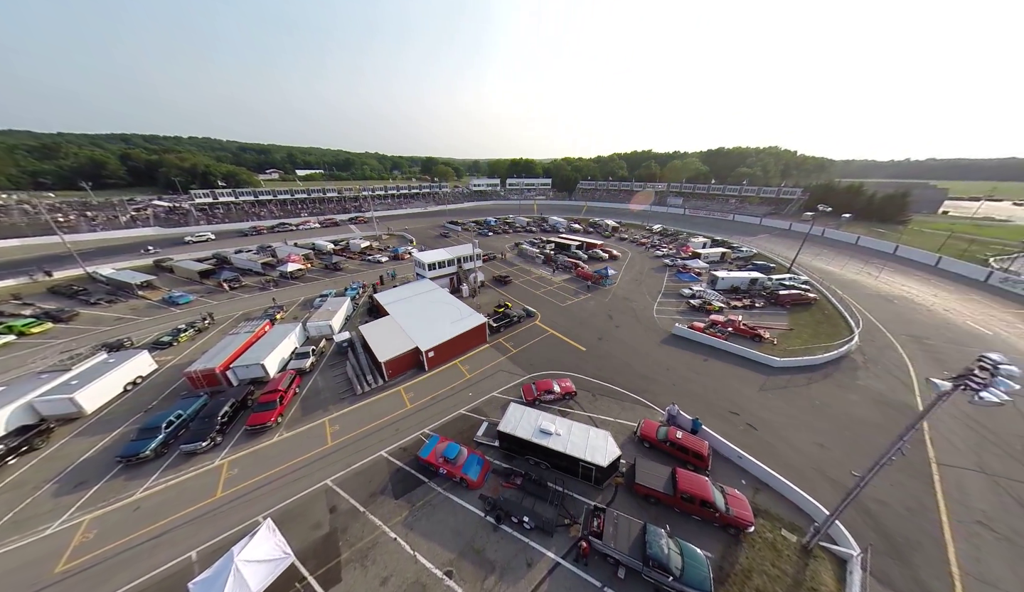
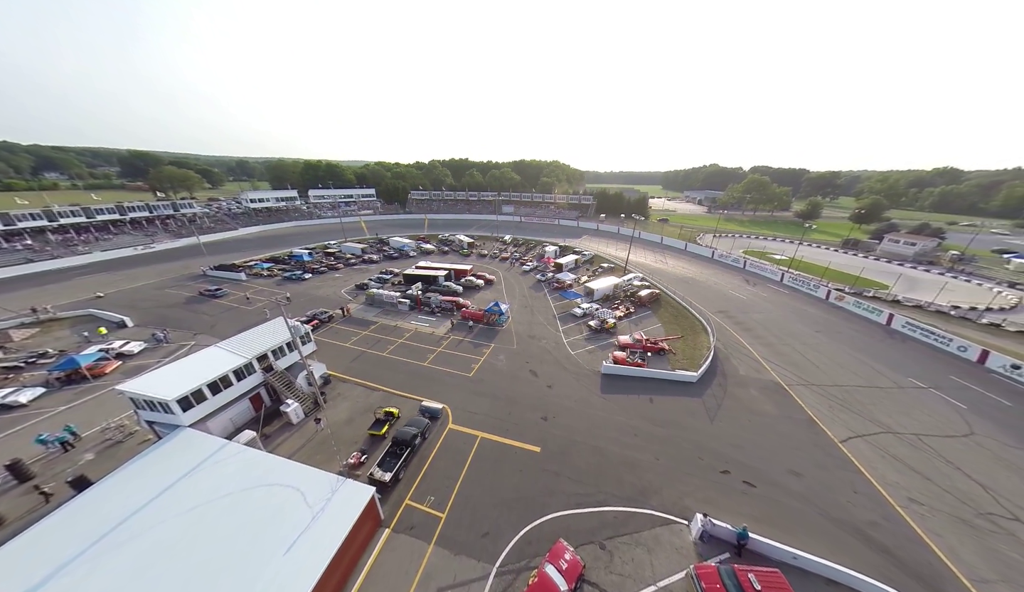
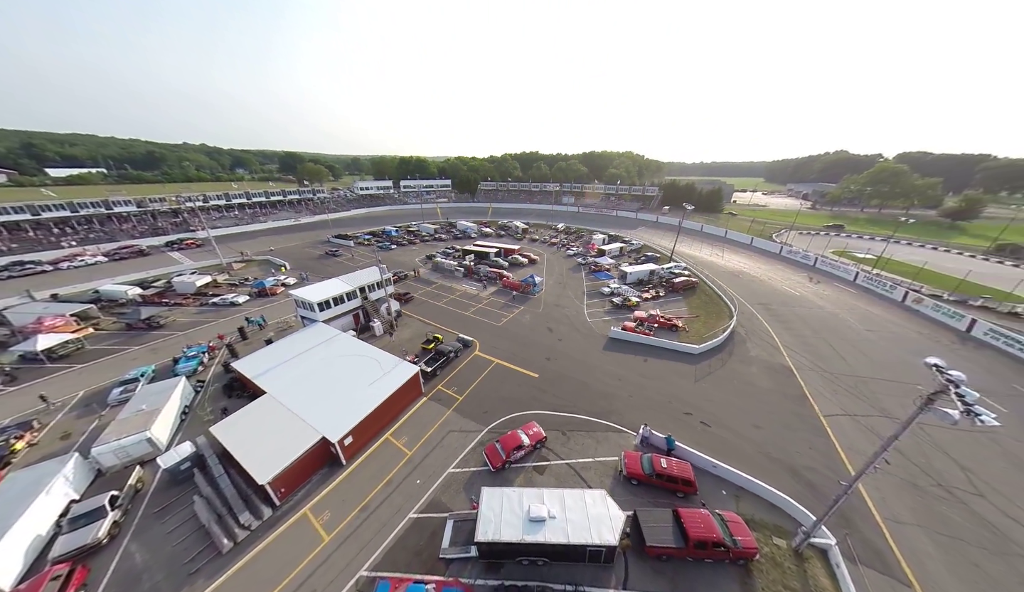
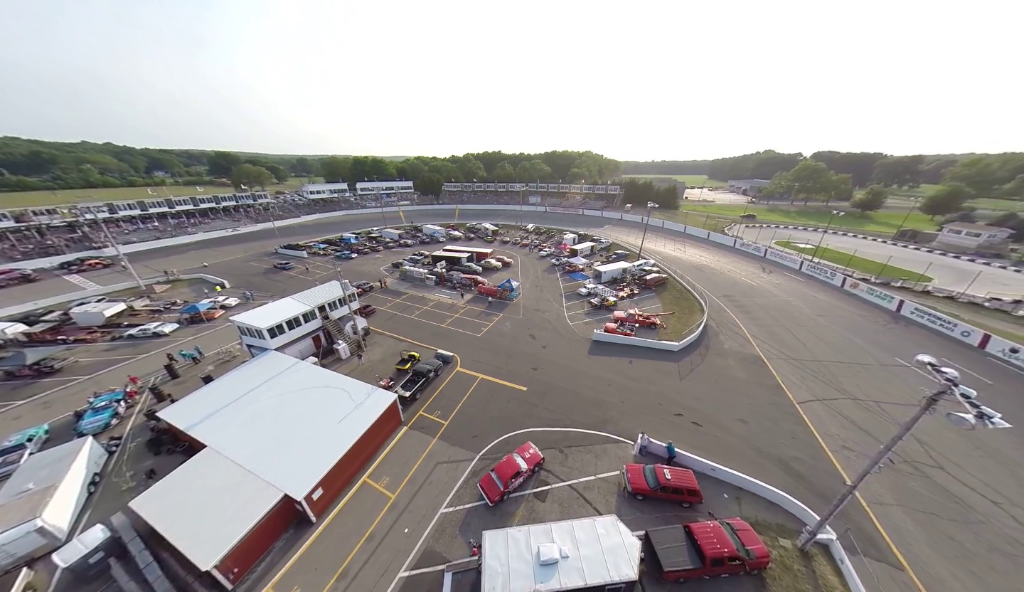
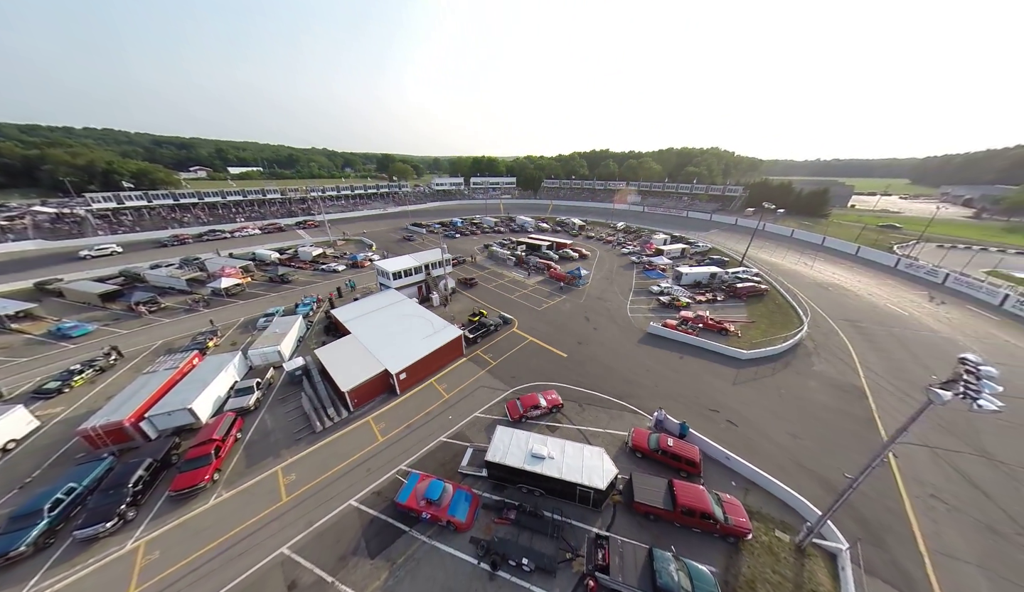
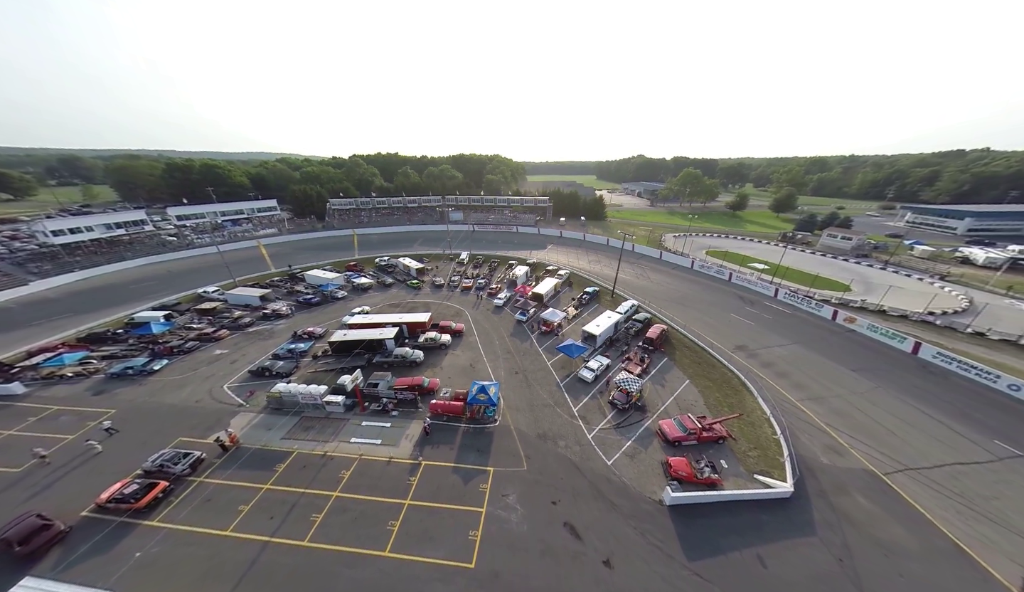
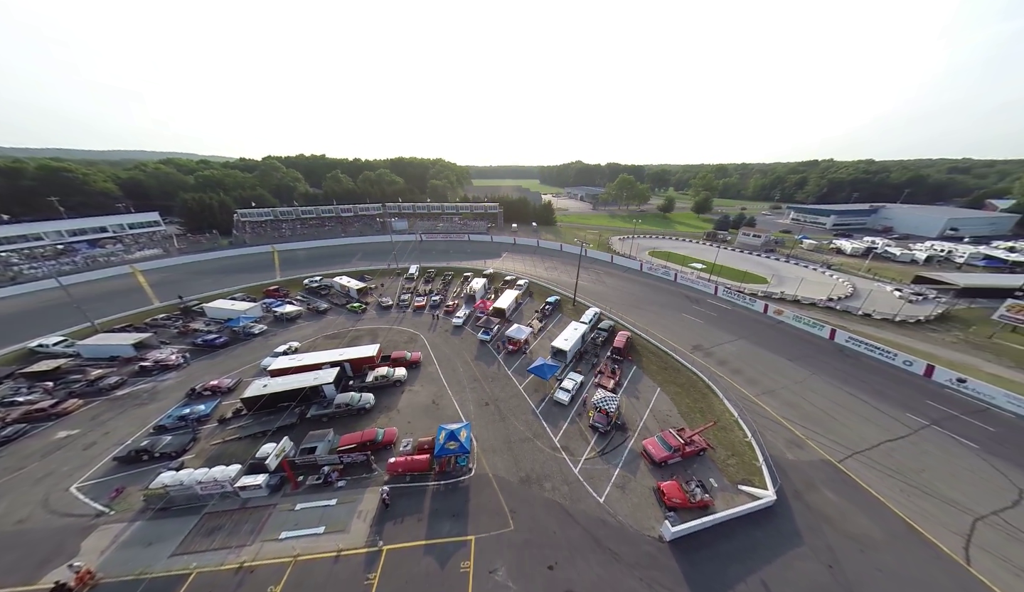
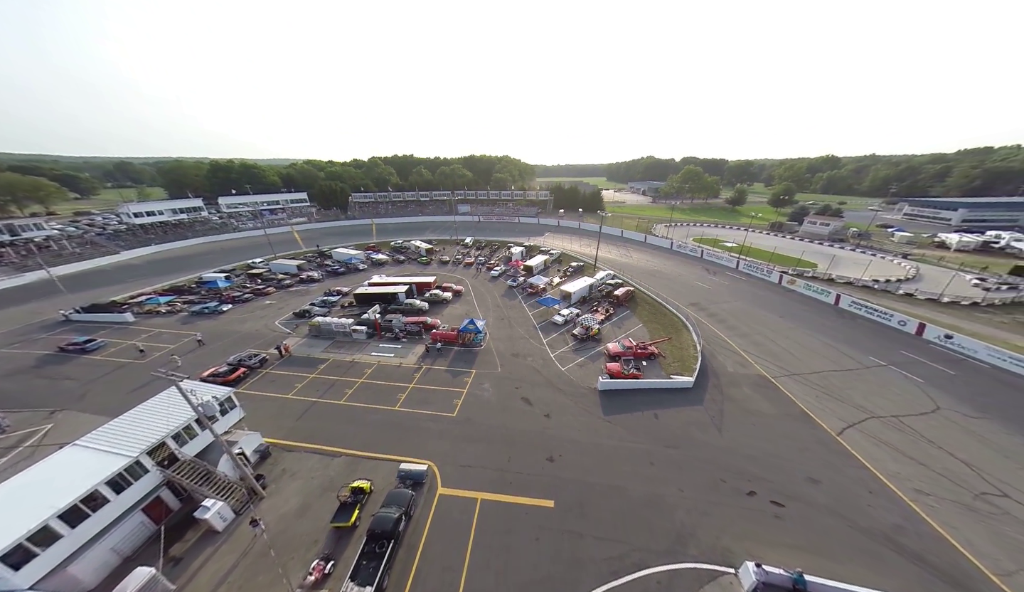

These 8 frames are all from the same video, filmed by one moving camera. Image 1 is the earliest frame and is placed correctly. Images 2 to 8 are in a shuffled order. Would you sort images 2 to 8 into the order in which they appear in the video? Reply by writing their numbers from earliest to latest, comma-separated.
5, 3, 4, 2, 8, 6, 7
